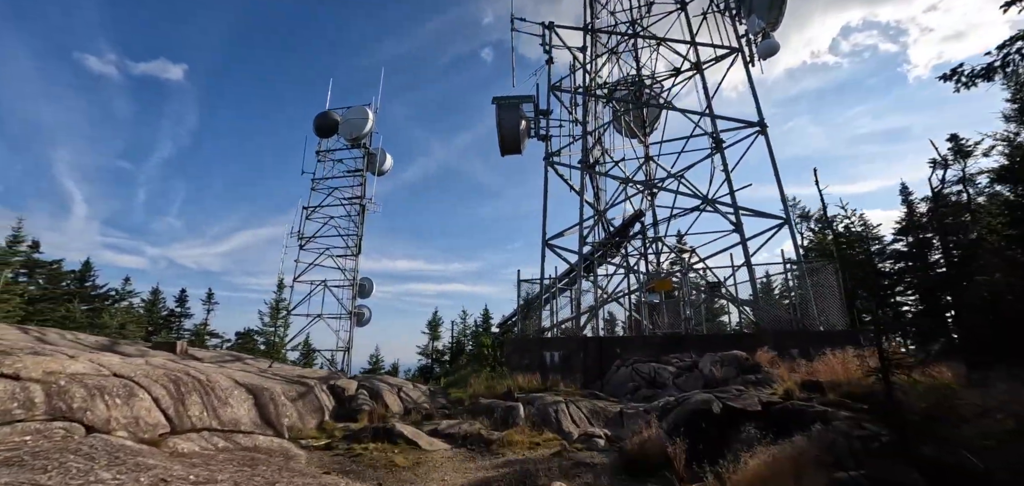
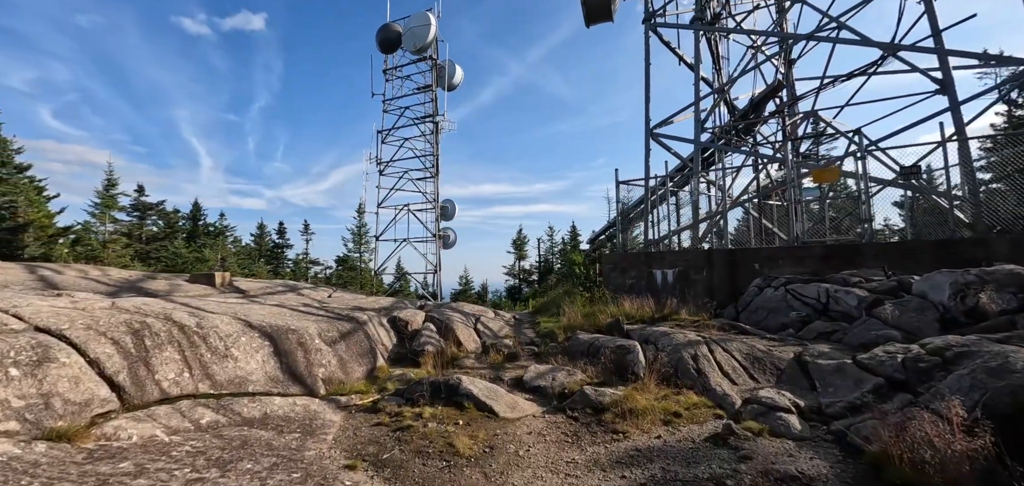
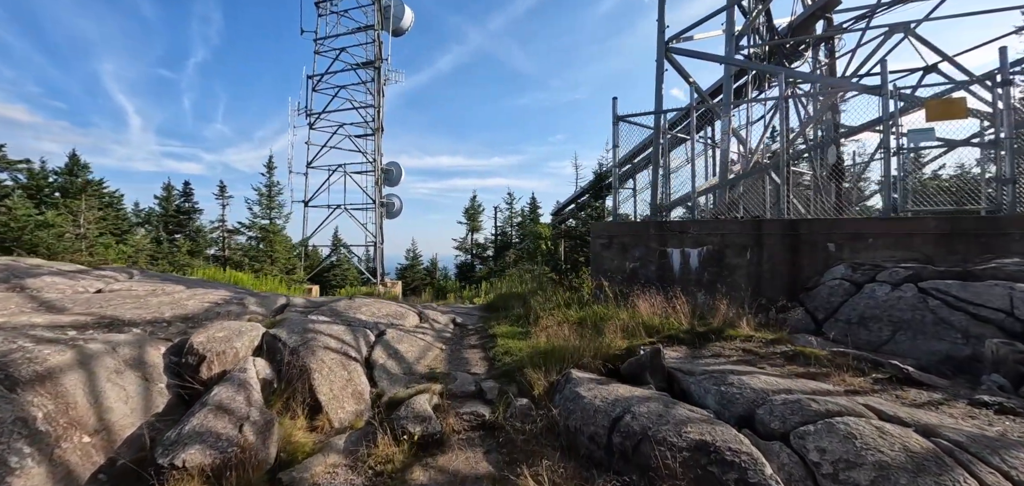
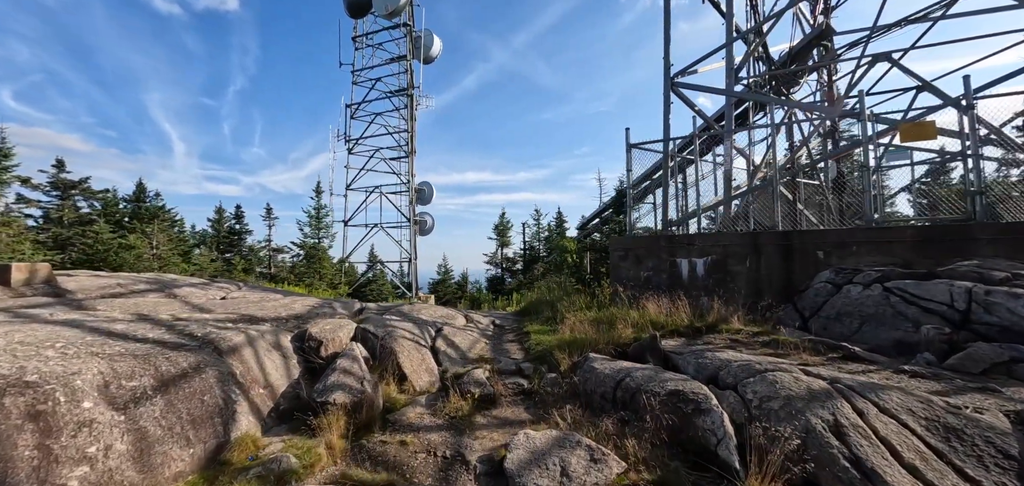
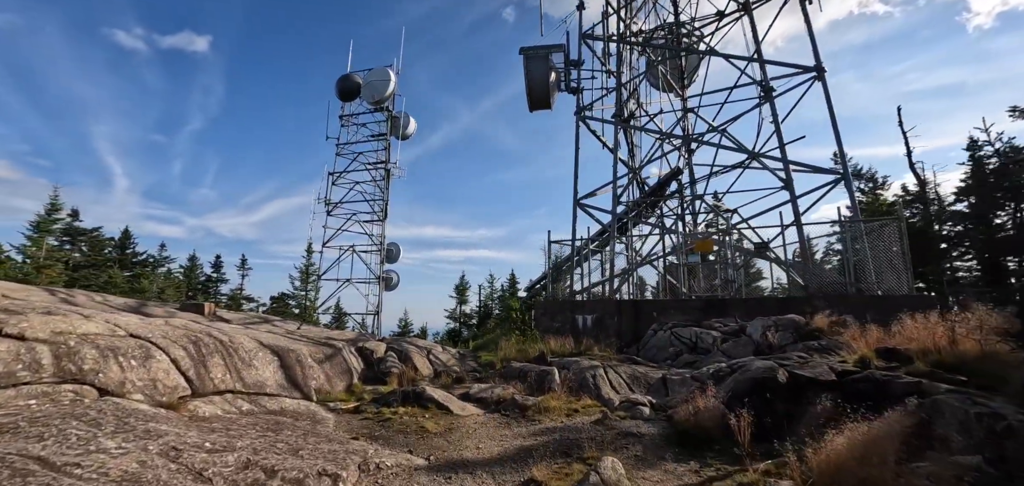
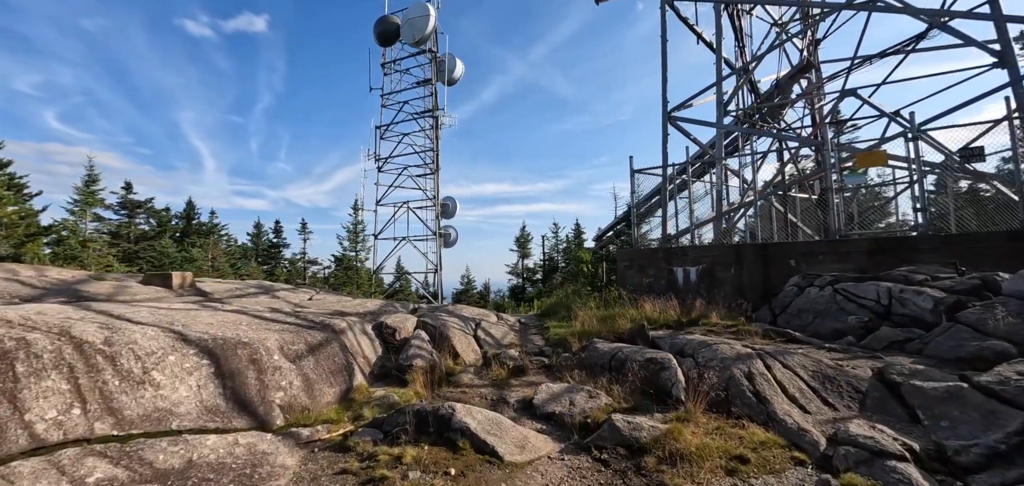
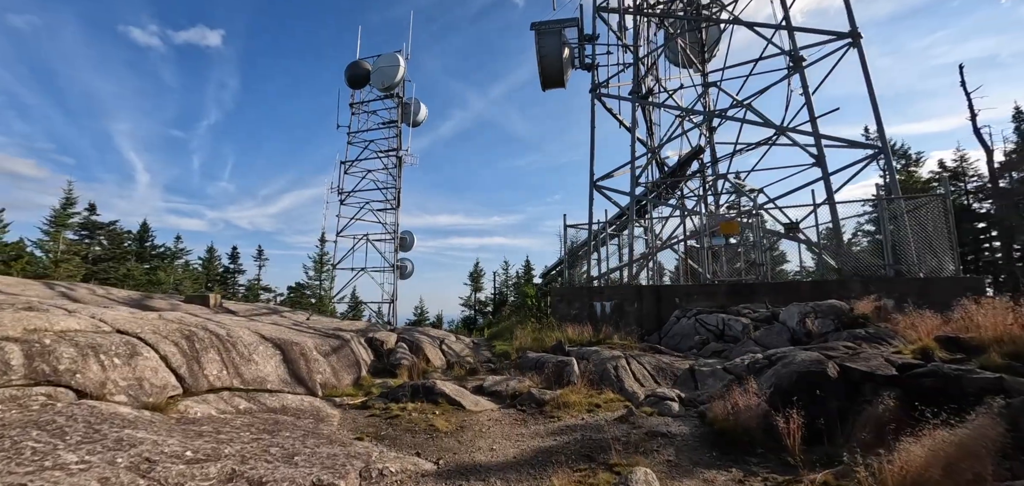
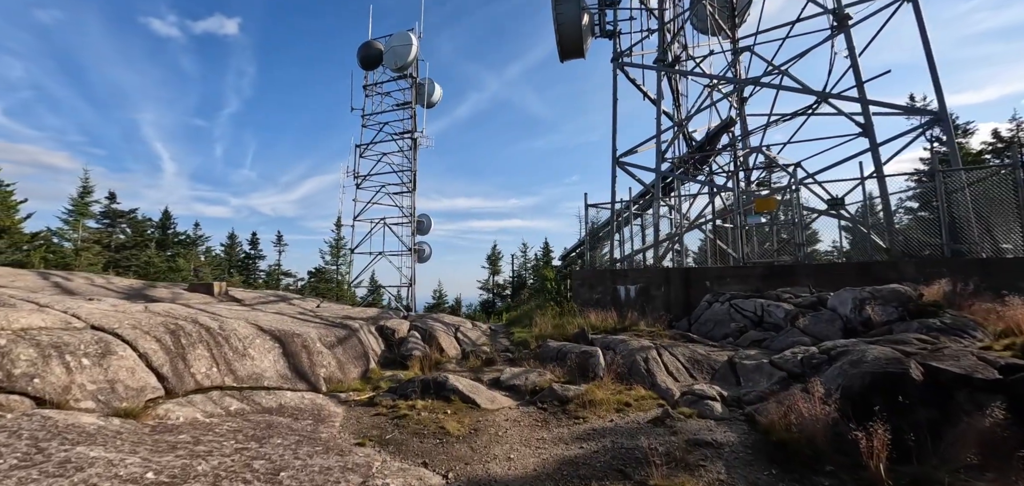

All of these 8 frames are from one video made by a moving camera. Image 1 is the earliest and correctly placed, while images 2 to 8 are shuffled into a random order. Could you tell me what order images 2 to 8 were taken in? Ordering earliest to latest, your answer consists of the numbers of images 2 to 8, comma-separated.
5, 7, 8, 2, 6, 4, 3
